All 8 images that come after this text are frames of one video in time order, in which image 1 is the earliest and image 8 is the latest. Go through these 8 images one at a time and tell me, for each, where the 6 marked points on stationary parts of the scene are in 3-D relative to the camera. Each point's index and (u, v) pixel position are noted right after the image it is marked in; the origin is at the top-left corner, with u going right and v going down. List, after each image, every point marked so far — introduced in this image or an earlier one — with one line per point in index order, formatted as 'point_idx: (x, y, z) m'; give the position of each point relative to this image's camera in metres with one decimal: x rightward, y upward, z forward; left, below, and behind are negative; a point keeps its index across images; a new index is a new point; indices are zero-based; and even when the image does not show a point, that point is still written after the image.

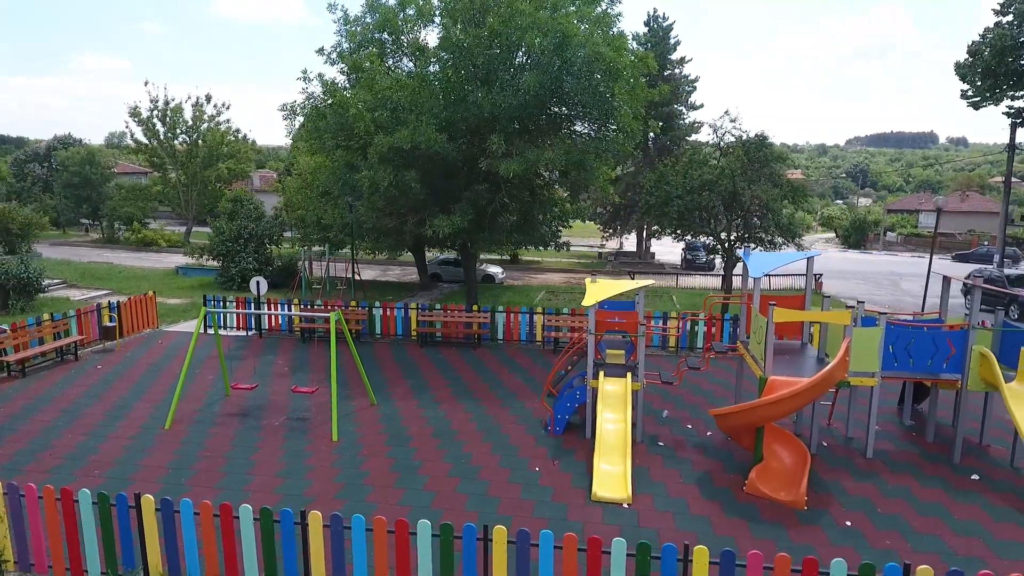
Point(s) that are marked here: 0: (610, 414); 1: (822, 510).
0: (+1.3, -1.7, +8.5) m
1: (+3.5, -2.5, +7.1) m
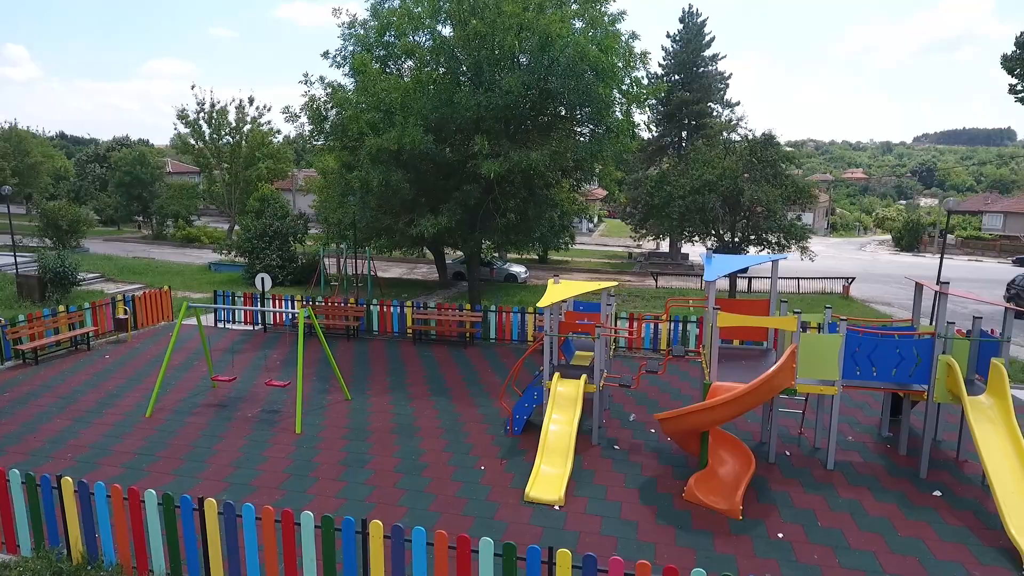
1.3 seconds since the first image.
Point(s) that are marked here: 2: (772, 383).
0: (+0.6, -1.7, +8.4) m
1: (+2.7, -2.5, +7.0) m
2: (+2.9, -1.1, +7.2) m
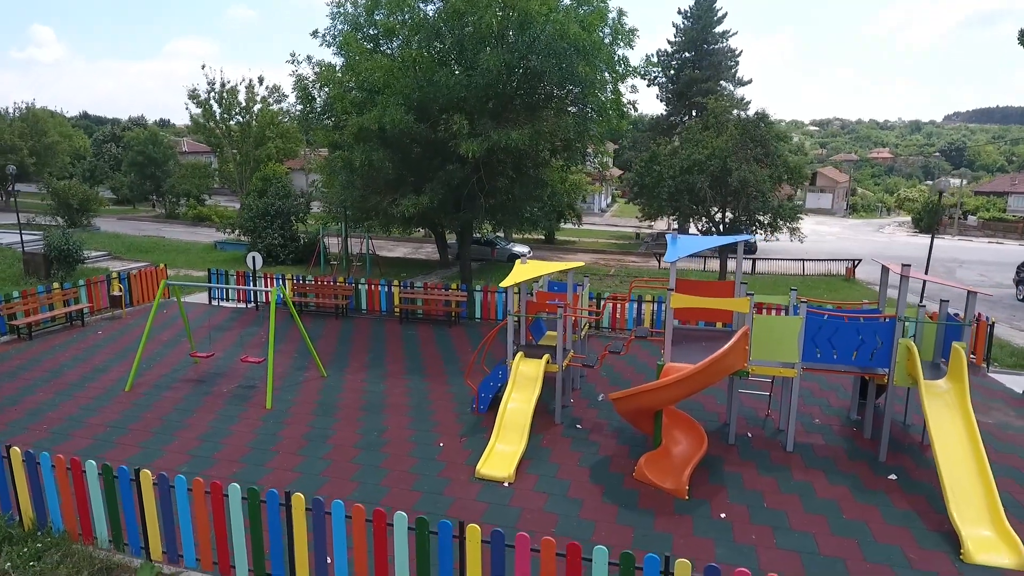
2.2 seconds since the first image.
0: (+0.1, -1.4, +8.5) m
1: (+2.1, -2.3, +7.0) m
2: (+2.3, -0.9, +7.1) m
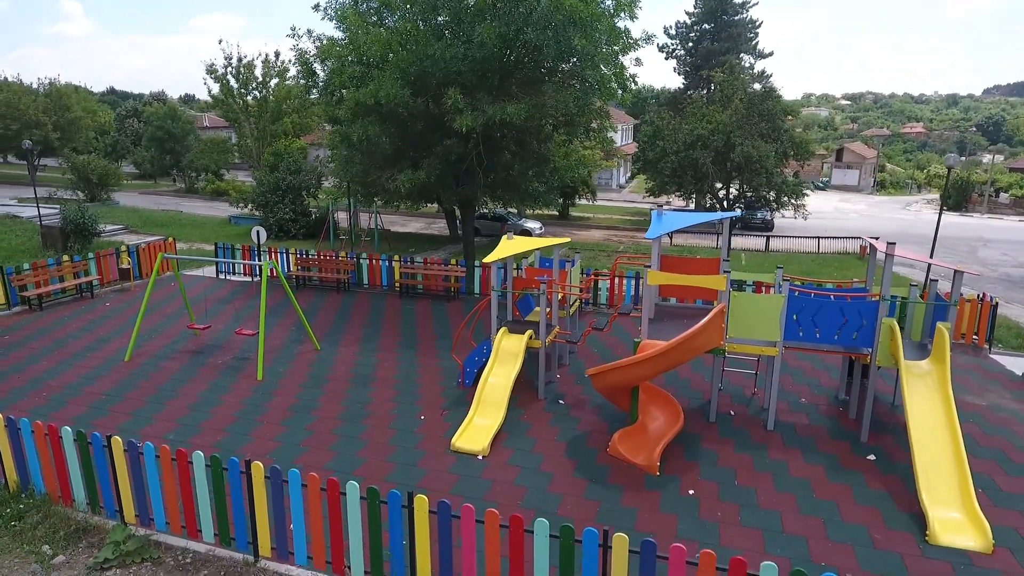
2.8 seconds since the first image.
0: (-0.2, -1.1, +8.6) m
1: (+1.8, -2.1, +7.0) m
2: (+2.0, -0.6, +7.1) m
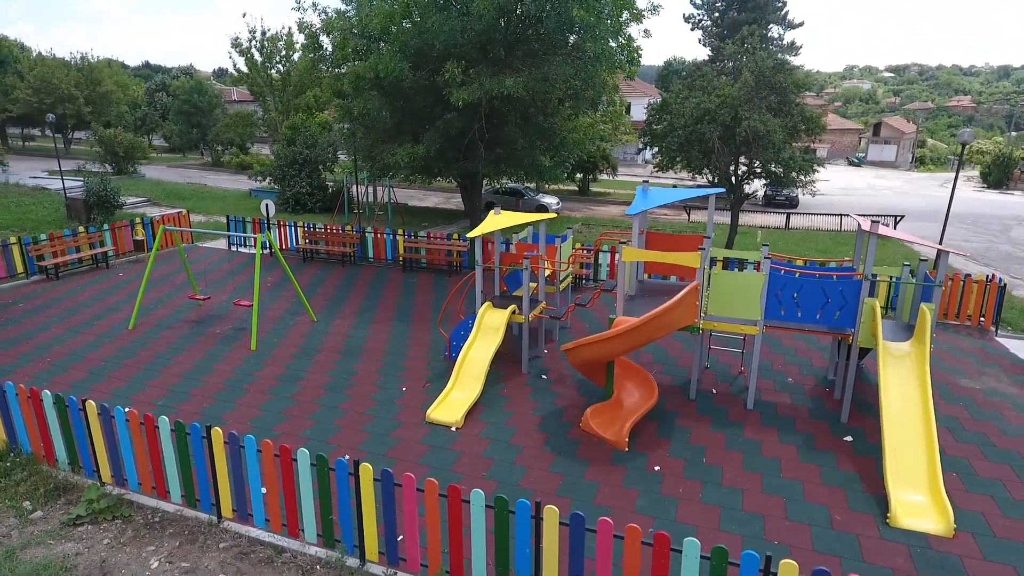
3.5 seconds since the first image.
0: (-0.4, -0.8, +8.6) m
1: (+1.4, -1.8, +7.0) m
2: (+1.7, -0.4, +7.1) m
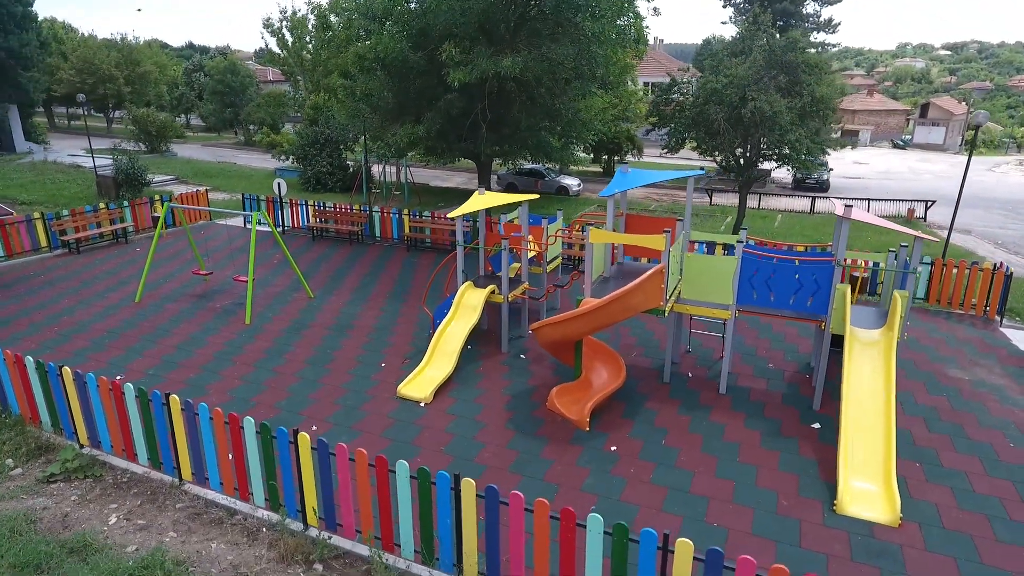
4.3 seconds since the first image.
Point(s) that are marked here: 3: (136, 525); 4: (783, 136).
0: (-0.7, -0.5, +8.8) m
1: (+1.0, -1.6, +7.1) m
2: (+1.3, -0.2, +7.1) m
3: (-3.2, -2.0, +5.4) m
4: (+5.7, +3.2, +13.3) m
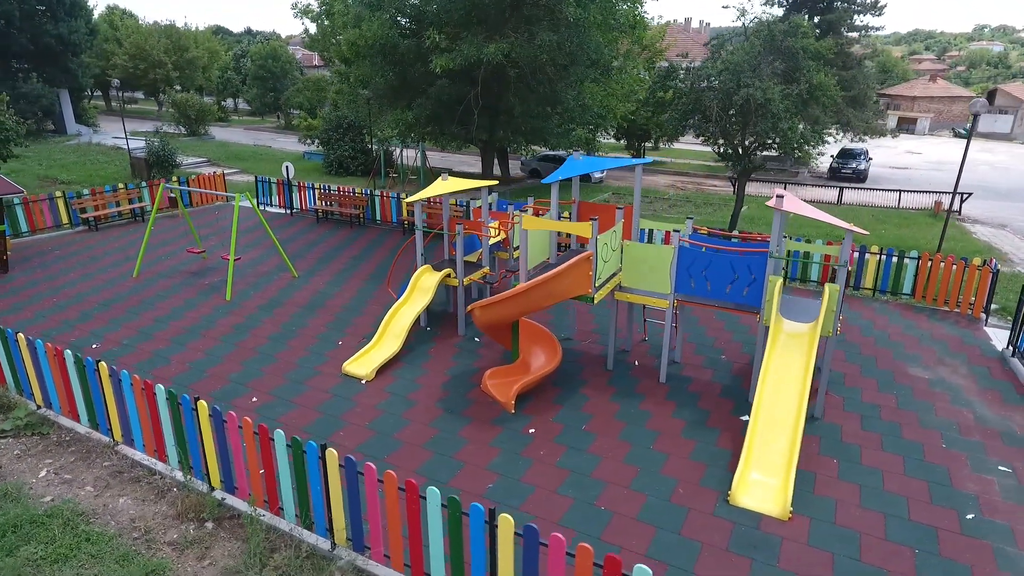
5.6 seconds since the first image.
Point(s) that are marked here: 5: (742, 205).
0: (-1.4, -0.2, +9.0) m
1: (+0.2, -1.5, +7.3) m
2: (+0.5, 0.0, +7.2) m
3: (-4.1, -1.8, +5.9) m
4: (+5.5, +3.3, +13.0) m
5: (+5.1, +1.8, +14.1) m
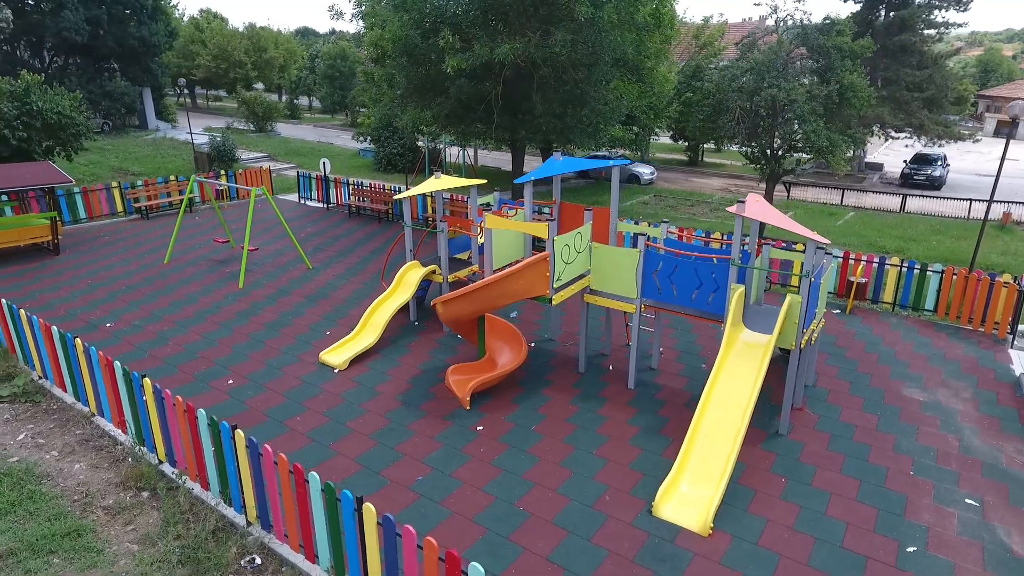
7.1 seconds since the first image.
0: (-1.6, -0.2, +9.3) m
1: (-0.3, -1.4, +7.3) m
2: (0.0, 0.0, +7.2) m
3: (-4.8, -1.6, +6.4) m
4: (+5.7, +3.1, +12.4) m
5: (+5.5, +1.6, +13.6) m
